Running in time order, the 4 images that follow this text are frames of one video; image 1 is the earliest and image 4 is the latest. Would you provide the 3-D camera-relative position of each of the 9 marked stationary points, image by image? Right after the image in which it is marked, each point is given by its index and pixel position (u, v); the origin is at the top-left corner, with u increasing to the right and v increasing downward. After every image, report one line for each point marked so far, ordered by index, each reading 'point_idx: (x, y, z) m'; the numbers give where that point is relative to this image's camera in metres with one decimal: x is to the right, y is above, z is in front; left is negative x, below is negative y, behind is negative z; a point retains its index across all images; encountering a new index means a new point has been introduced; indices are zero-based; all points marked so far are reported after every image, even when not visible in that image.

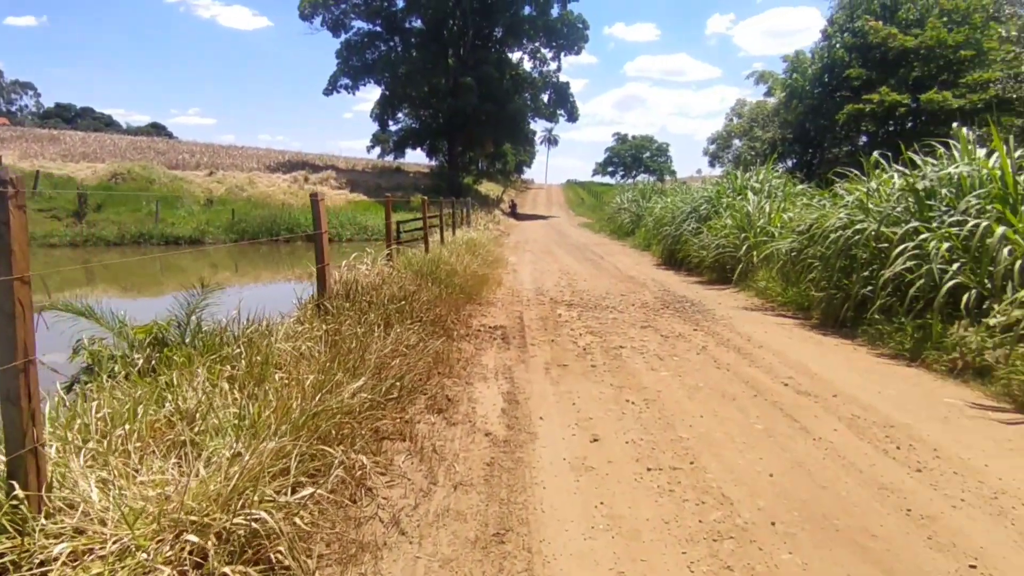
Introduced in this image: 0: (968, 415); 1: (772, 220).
0: (+3.8, -1.0, +4.5) m
1: (+5.5, +1.4, +11.2) m
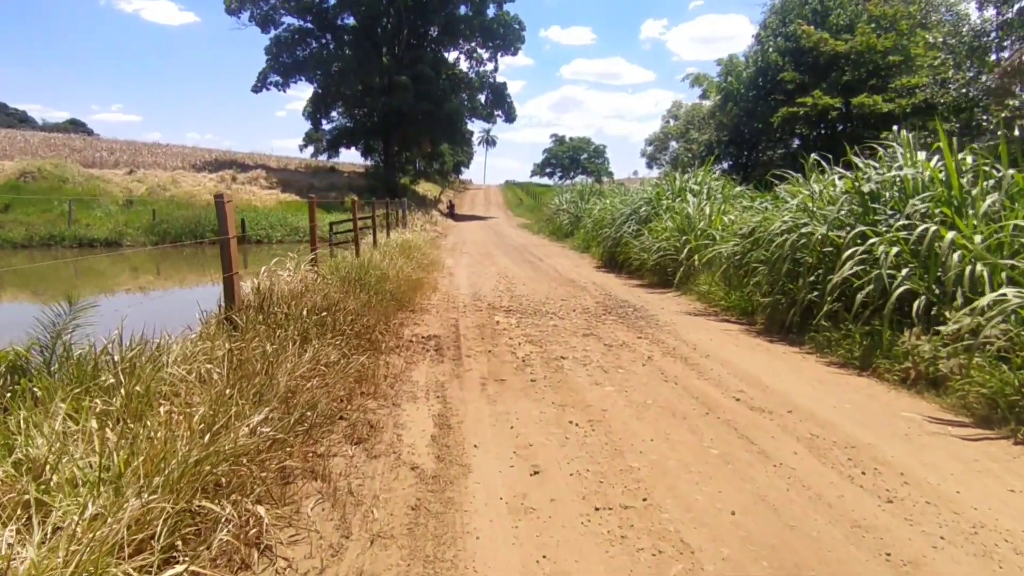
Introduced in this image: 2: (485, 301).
0: (+3.2, -1.1, +4.2) m
1: (+4.2, +1.4, +11.1) m
2: (-0.6, -0.3, +10.1) m
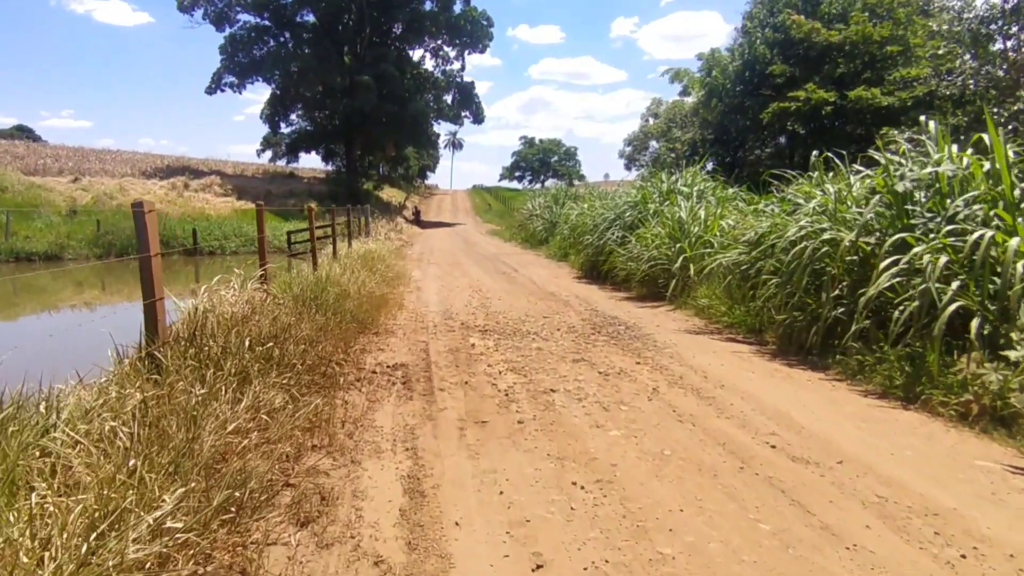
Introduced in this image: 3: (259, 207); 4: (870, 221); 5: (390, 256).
0: (+3.2, -1.3, +3.4) m
1: (+3.7, +1.2, +10.4) m
2: (-1.0, -0.6, +9.1) m
3: (-3.9, +1.3, +8.4) m
4: (+3.7, +0.7, +5.7) m
5: (-3.8, +1.1, +17.1) m
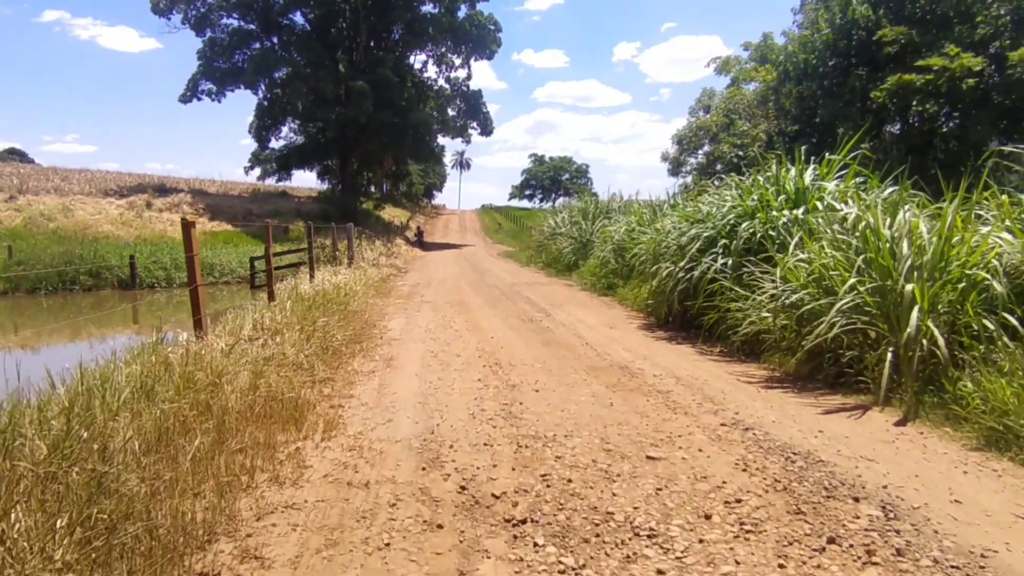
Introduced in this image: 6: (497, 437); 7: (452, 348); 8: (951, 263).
0: (+3.6, -1.8, -2.0) m
1: (+4.2, +0.4, +5.0) m
2: (-0.5, -1.4, +3.8) m
3: (-3.5, +0.4, +3.2) m
4: (+4.1, +0.1, +0.4) m
5: (-3.3, -0.1, +11.8) m
6: (-0.1, -1.3, +4.8) m
7: (-0.9, -0.9, +8.0) m
8: (+4.4, +0.3, +5.4) m
